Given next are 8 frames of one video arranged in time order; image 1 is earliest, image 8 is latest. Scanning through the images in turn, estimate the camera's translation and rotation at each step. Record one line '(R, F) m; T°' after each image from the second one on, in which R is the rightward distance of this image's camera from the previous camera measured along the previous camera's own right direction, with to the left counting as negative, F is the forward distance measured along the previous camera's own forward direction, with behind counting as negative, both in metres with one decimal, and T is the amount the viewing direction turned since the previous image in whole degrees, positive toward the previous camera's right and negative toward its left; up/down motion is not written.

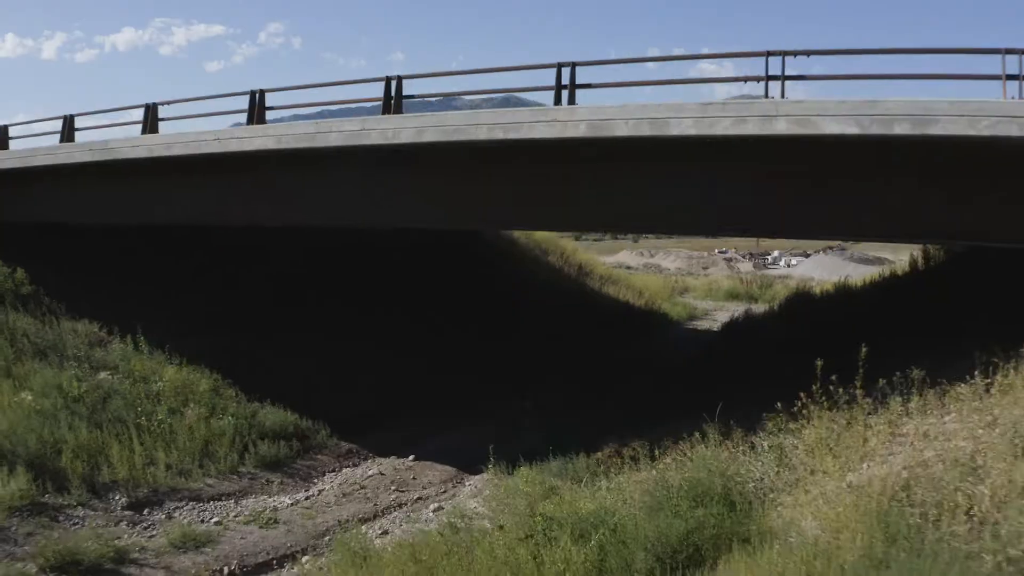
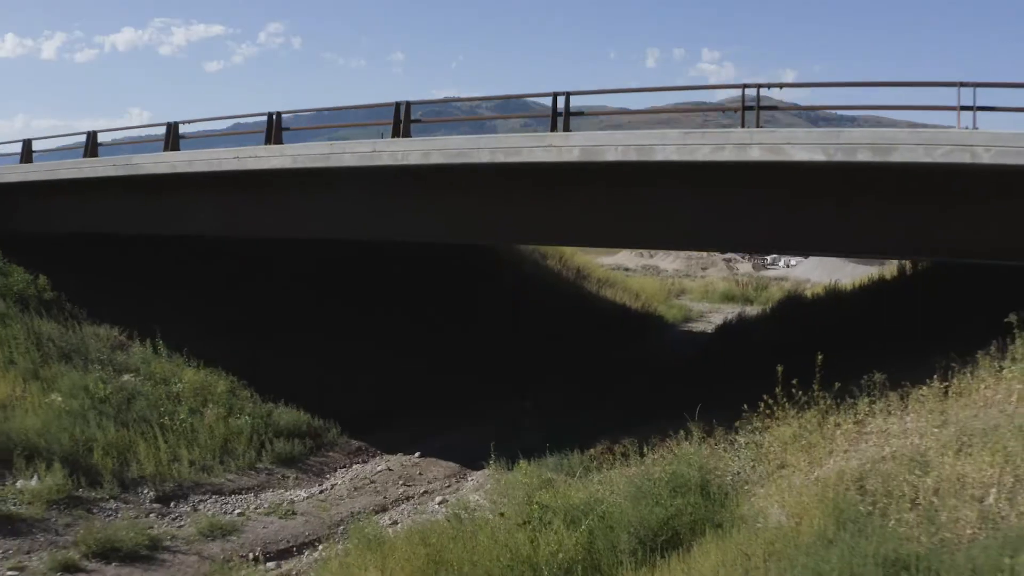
(0.0, -0.9) m; 0°
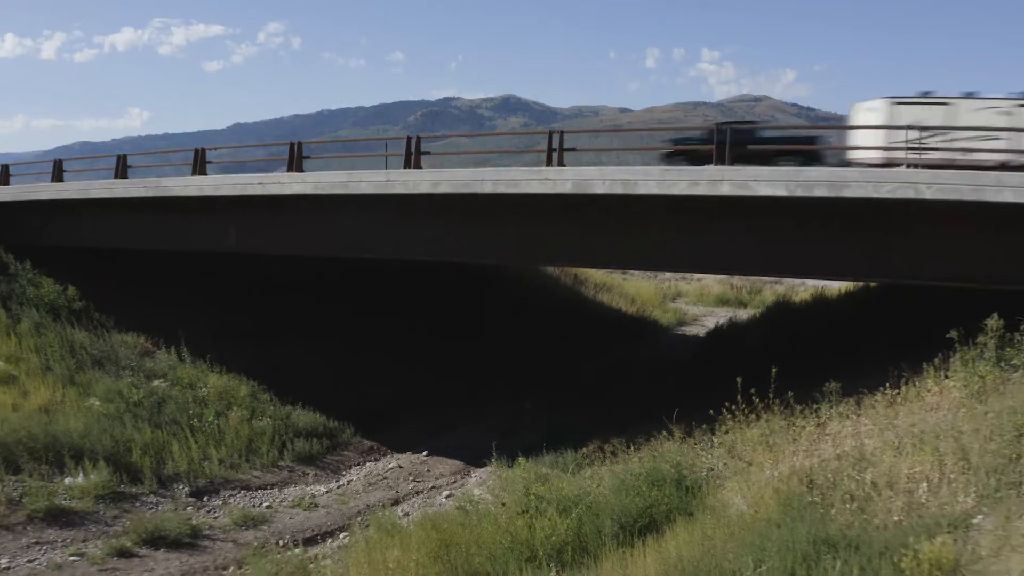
(0.0, -1.3) m; 0°
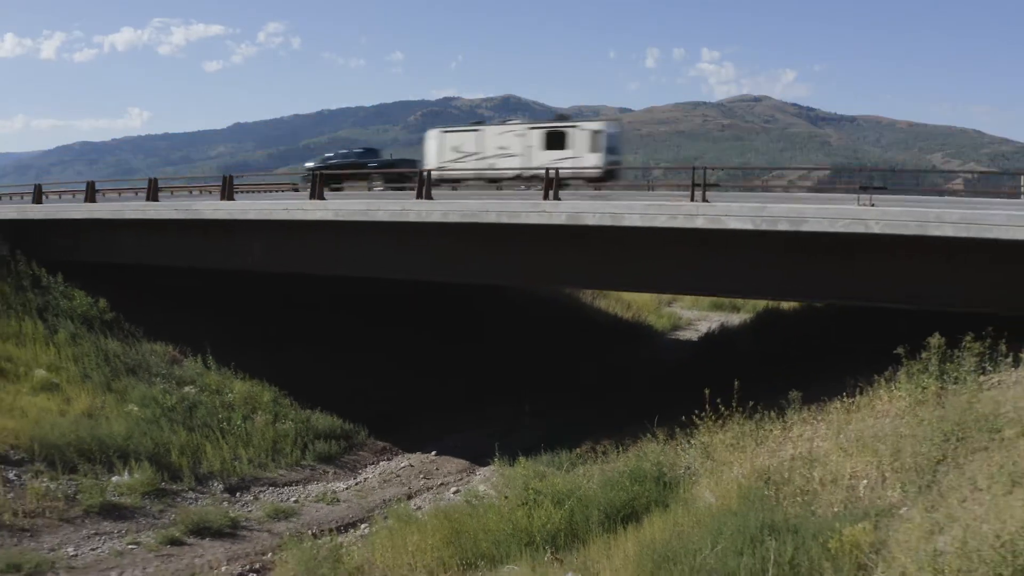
(0.0, -1.5) m; 0°
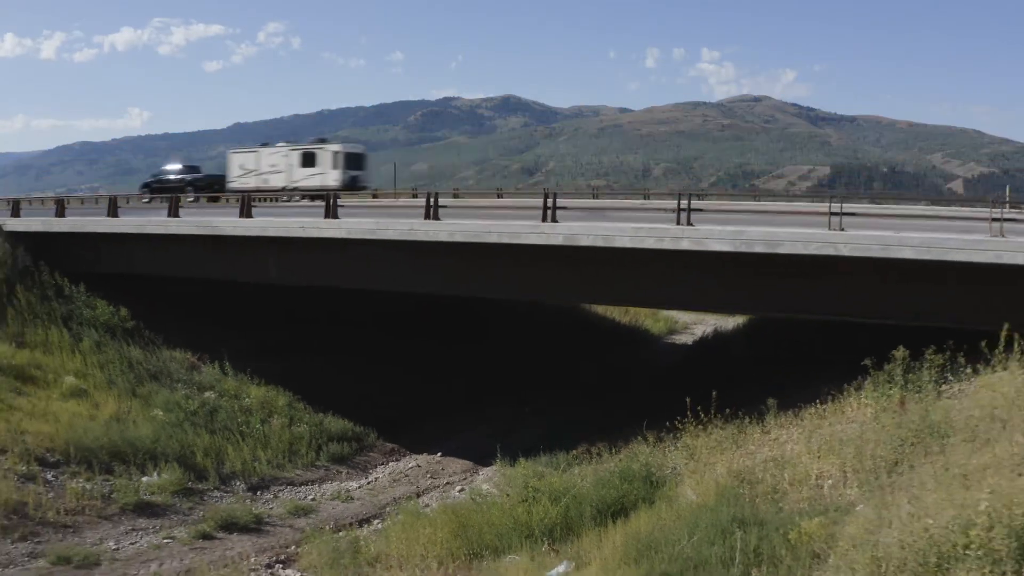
(0.0, -1.2) m; 0°
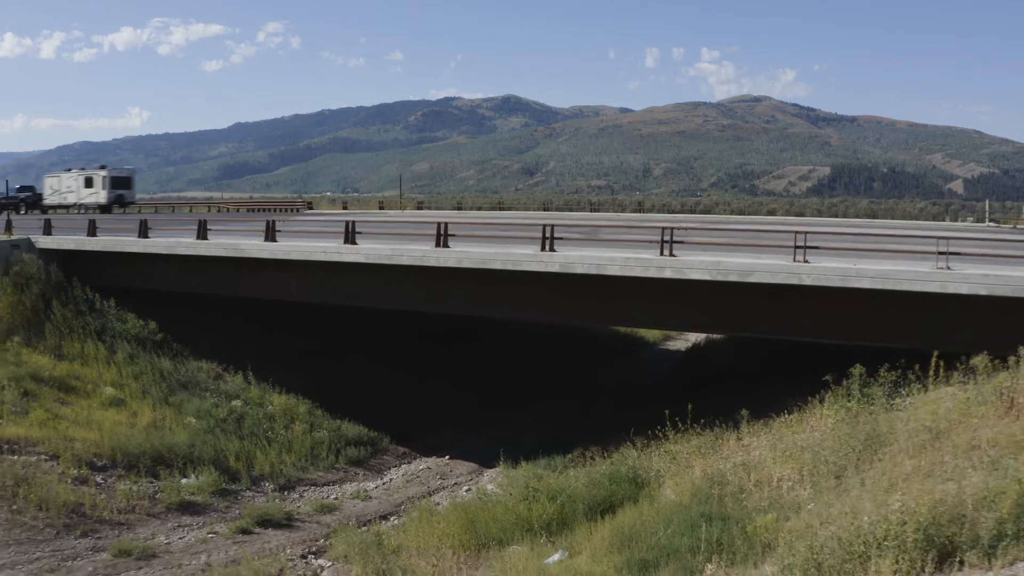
(0.0, -1.8) m; 0°
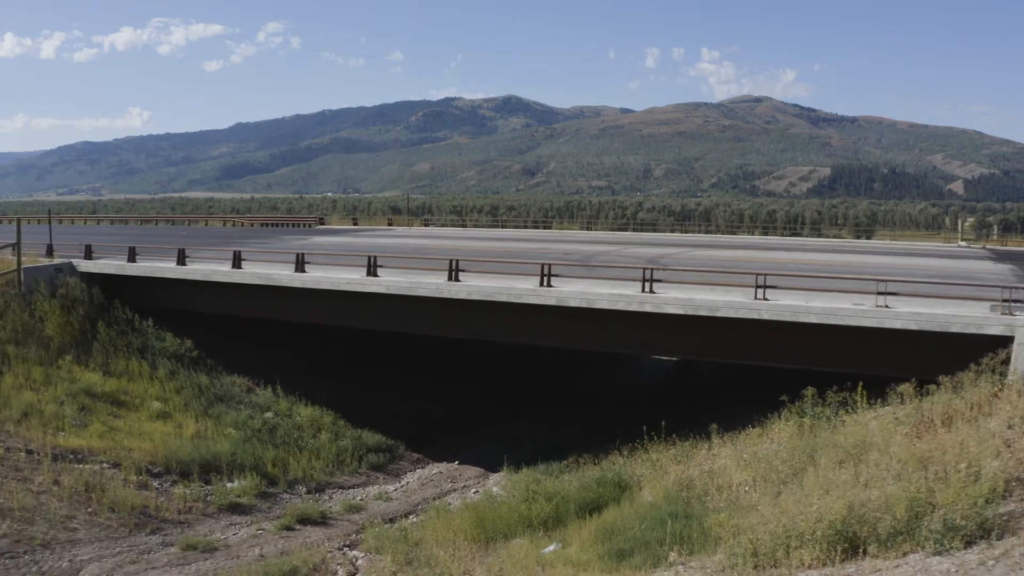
(0.0, -2.6) m; 0°
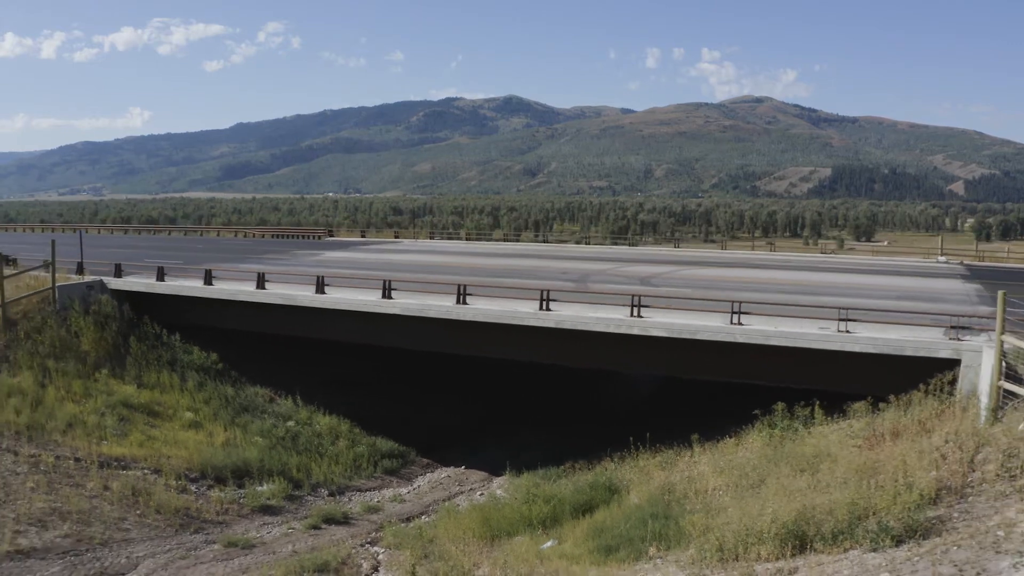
(0.0, -2.2) m; 0°
